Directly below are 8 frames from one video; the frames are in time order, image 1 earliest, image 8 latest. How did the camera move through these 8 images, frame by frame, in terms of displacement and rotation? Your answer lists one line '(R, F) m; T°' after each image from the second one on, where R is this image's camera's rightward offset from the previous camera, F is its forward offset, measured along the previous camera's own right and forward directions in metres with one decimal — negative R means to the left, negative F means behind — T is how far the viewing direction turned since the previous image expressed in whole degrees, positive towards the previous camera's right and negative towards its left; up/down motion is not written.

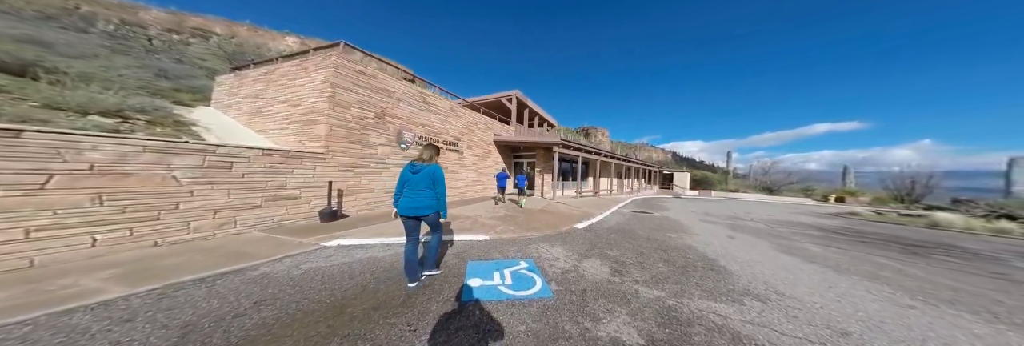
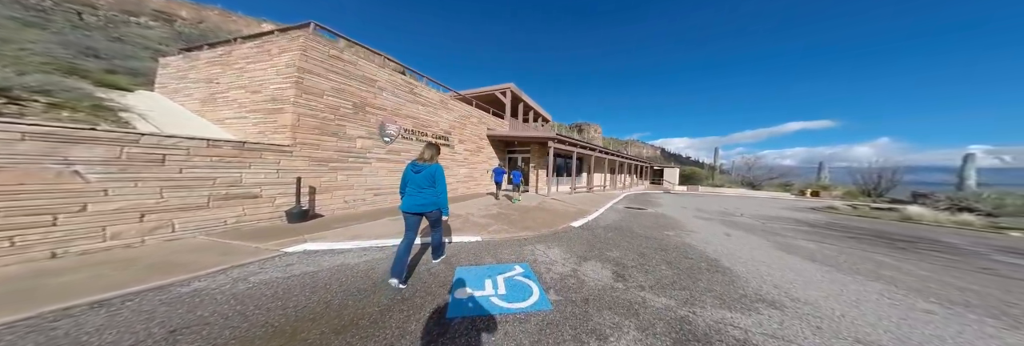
(-0.1, +0.4) m; +3°
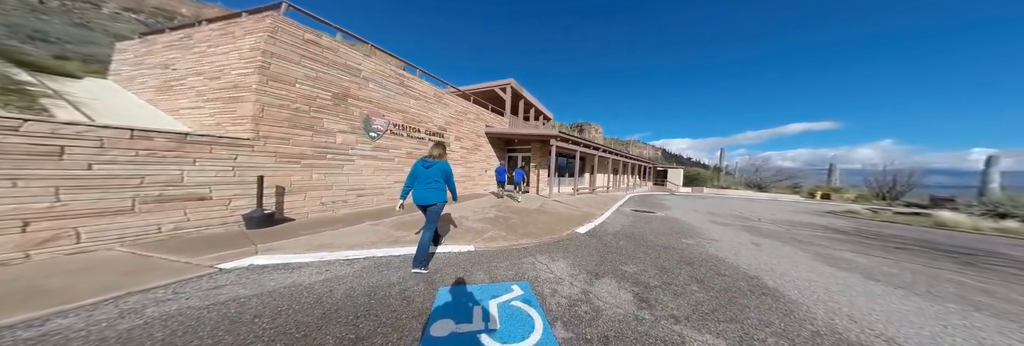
(0.0, +0.7) m; 0°
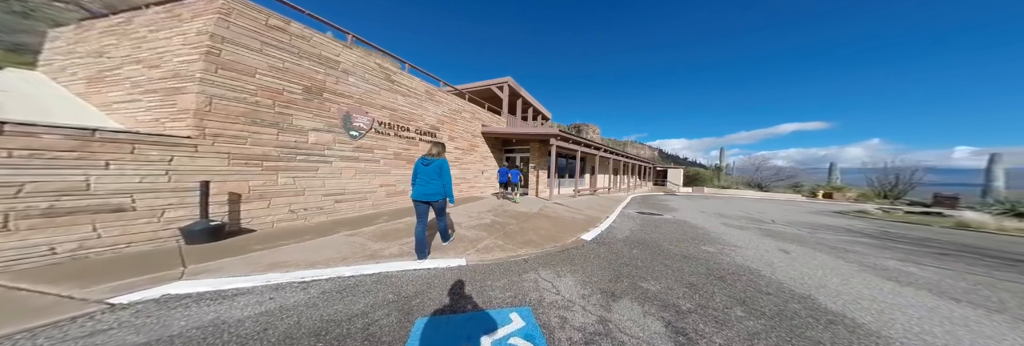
(0.0, +0.6) m; +1°
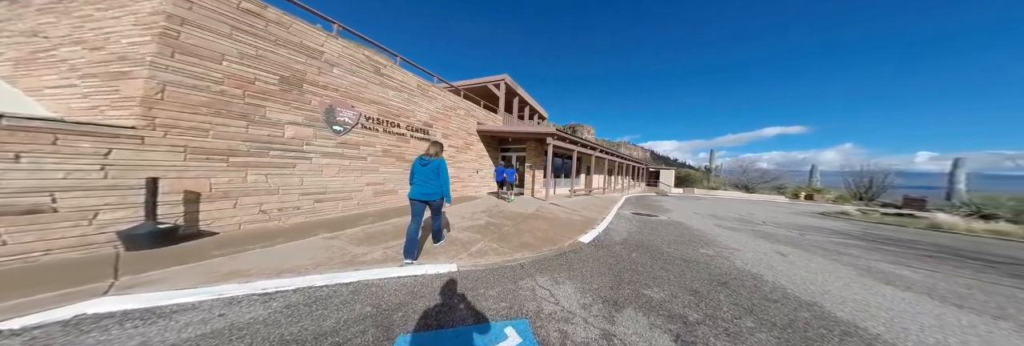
(-0.1, +0.2) m; +2°
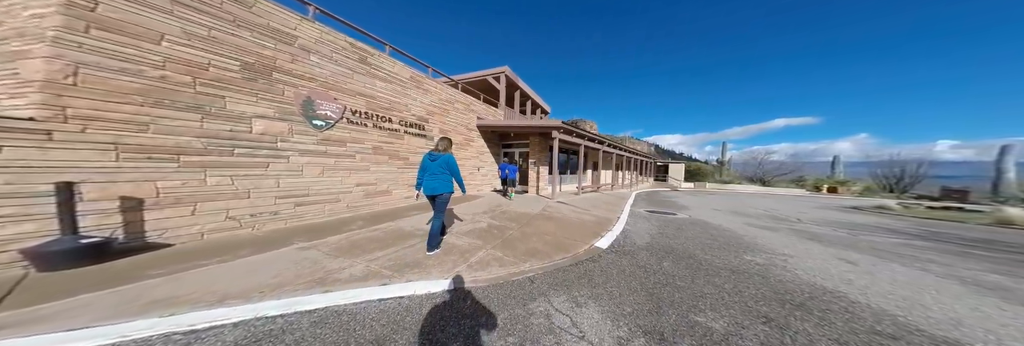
(0.0, +0.7) m; -1°
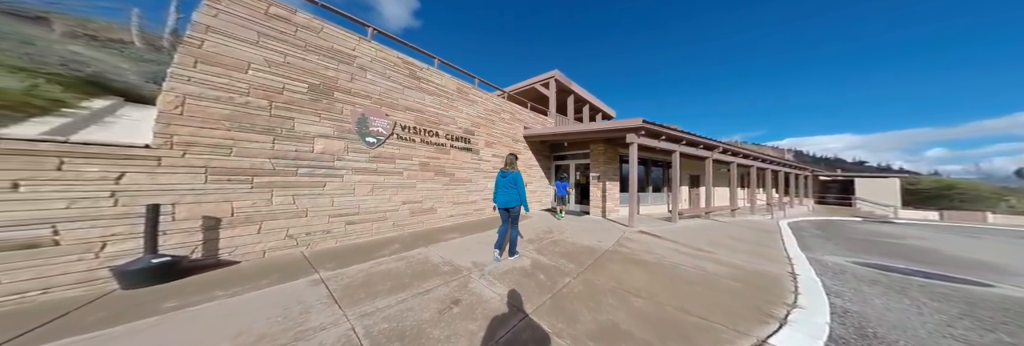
(+0.2, +1.6) m; -22°
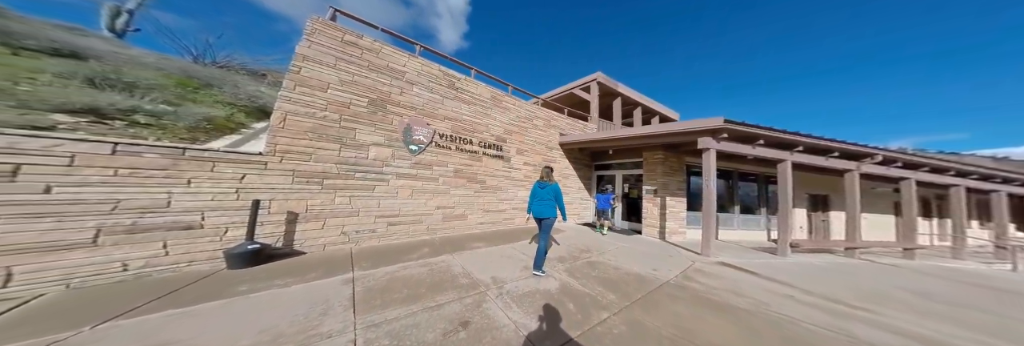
(+0.5, +0.5) m; -16°
